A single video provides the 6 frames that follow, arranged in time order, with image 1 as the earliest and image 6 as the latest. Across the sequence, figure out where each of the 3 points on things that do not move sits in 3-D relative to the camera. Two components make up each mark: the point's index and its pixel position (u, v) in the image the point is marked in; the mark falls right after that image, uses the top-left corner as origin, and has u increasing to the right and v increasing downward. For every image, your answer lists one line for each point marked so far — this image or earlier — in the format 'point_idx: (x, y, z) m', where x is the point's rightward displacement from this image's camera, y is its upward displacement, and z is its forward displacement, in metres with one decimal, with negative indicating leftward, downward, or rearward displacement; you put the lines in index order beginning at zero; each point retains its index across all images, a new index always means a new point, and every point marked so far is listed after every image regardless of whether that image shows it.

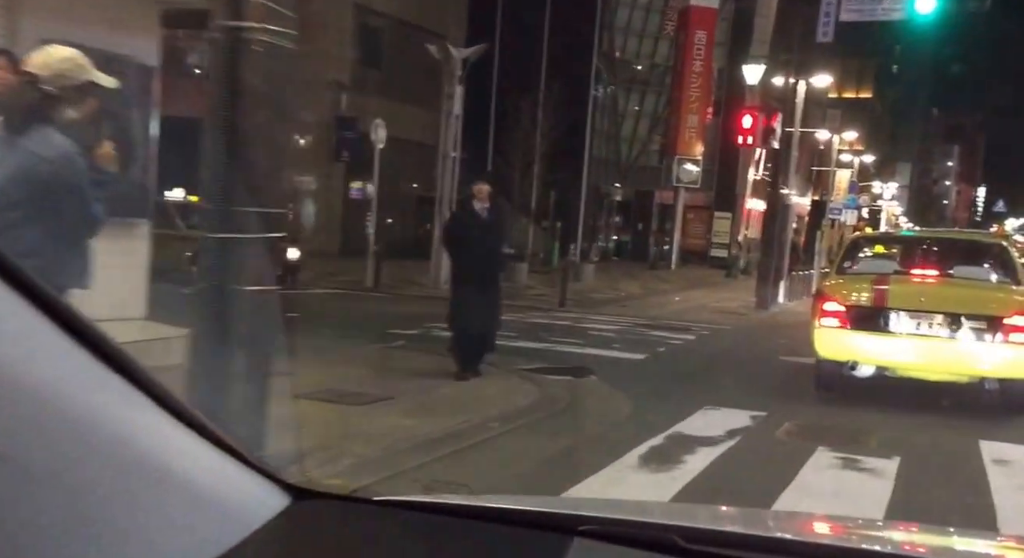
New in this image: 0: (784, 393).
0: (+3.5, -1.5, +15.4) m
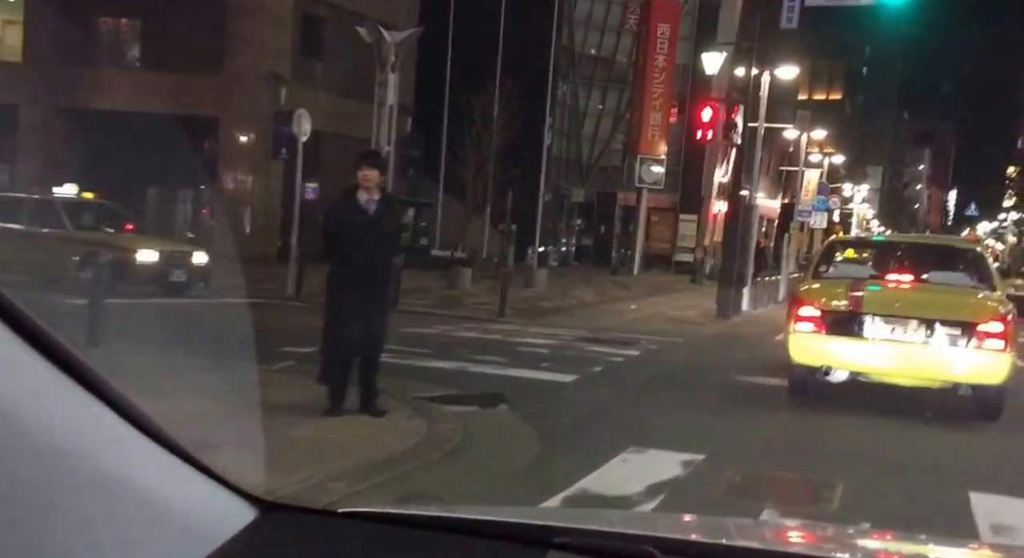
0: (+2.6, -1.6, +13.9) m
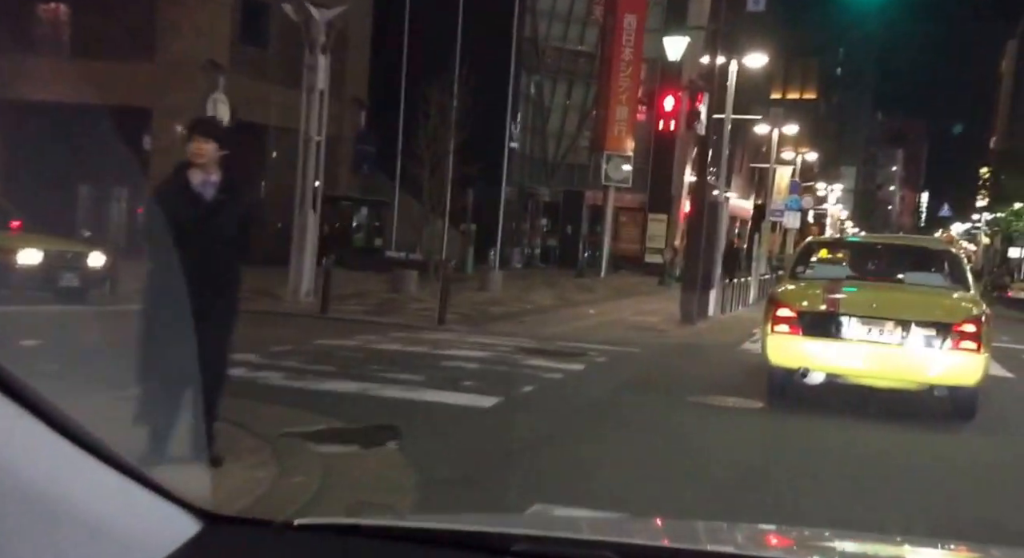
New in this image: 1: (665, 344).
0: (+1.9, -1.6, +12.3) m
1: (+2.3, -1.0, +17.8) m
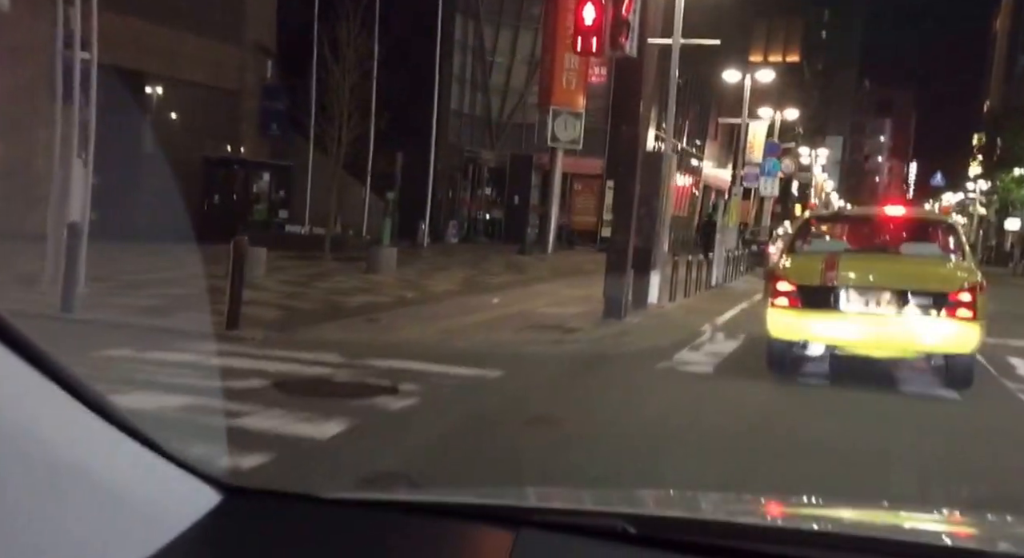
0: (+0.4, -1.5, +7.3) m
1: (+0.7, -0.8, +12.8) m
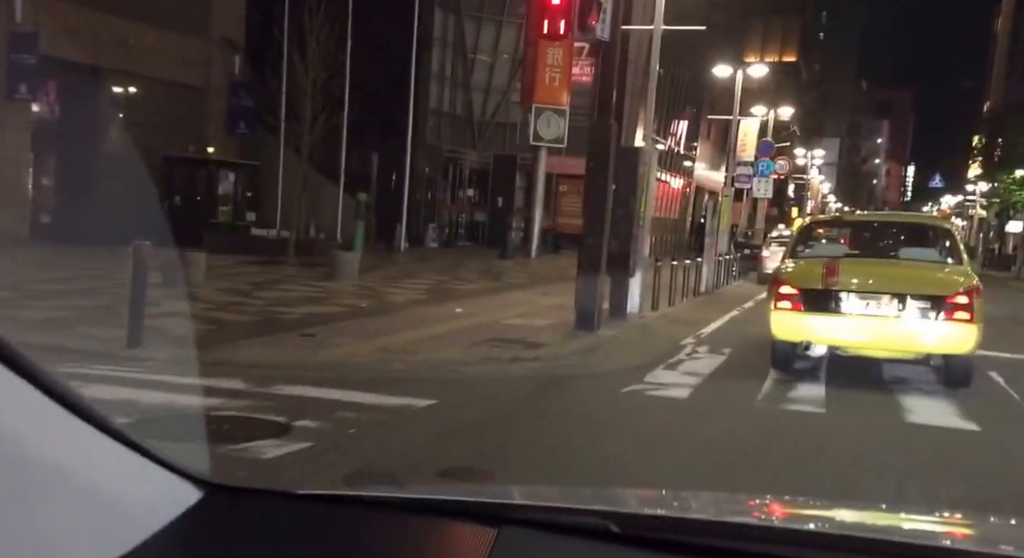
0: (0.0, -1.6, +5.9) m
1: (+0.3, -0.8, +11.4) m
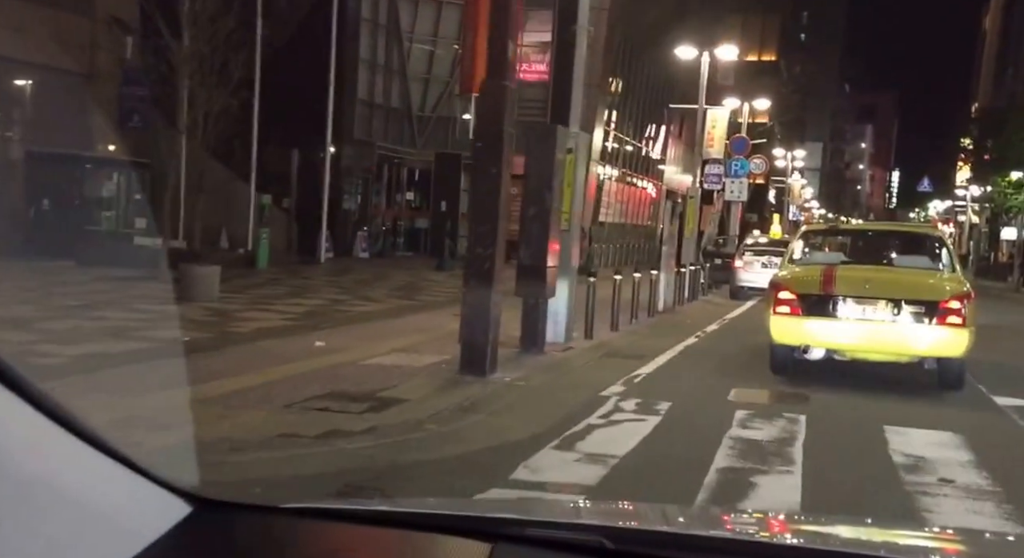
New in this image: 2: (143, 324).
0: (-1.0, -1.7, +2.3) m
1: (-0.8, -1.0, +7.8) m
2: (-3.2, -0.5, +10.6) m
